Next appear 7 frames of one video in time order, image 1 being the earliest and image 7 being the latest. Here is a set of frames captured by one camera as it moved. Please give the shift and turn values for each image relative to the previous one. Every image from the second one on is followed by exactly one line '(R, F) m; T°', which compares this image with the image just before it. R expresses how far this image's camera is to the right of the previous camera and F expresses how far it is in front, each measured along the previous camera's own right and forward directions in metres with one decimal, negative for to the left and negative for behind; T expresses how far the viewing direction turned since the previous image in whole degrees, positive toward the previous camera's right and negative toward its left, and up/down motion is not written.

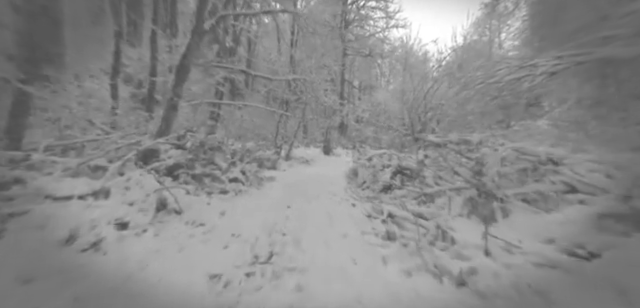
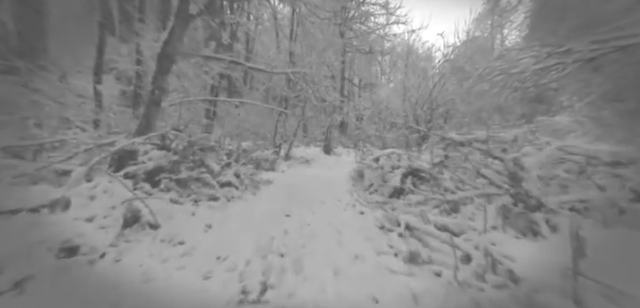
(-0.1, +0.7) m; 0°
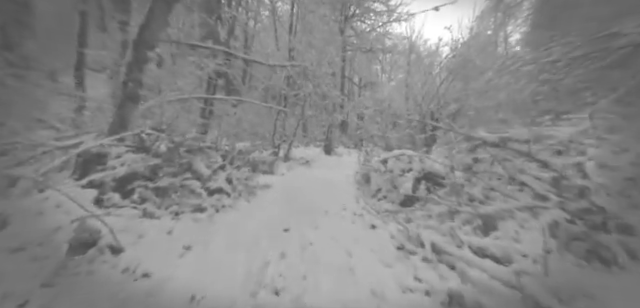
(-0.1, +0.7) m; 0°
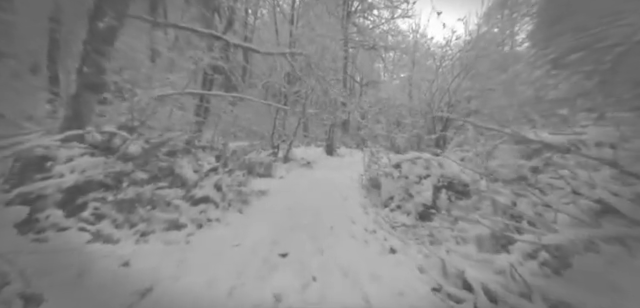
(-0.1, +0.8) m; 0°
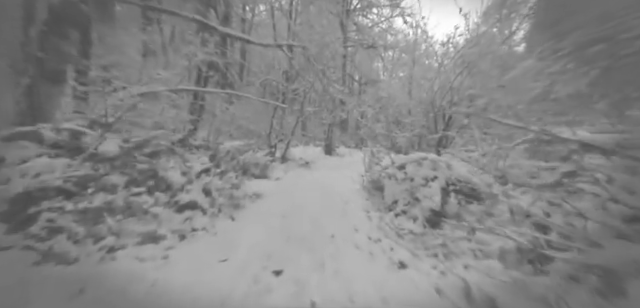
(0.0, +0.4) m; 0°
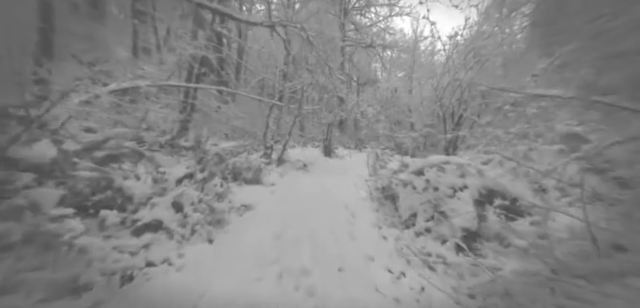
(0.0, +0.9) m; 0°
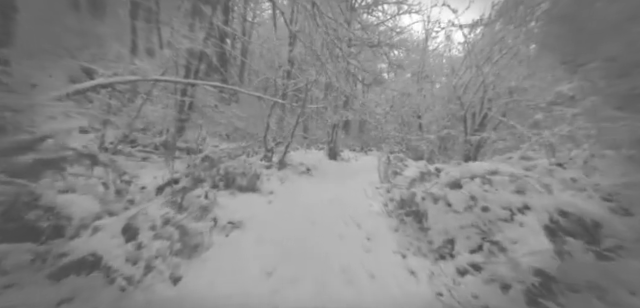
(0.0, +0.9) m; -1°
